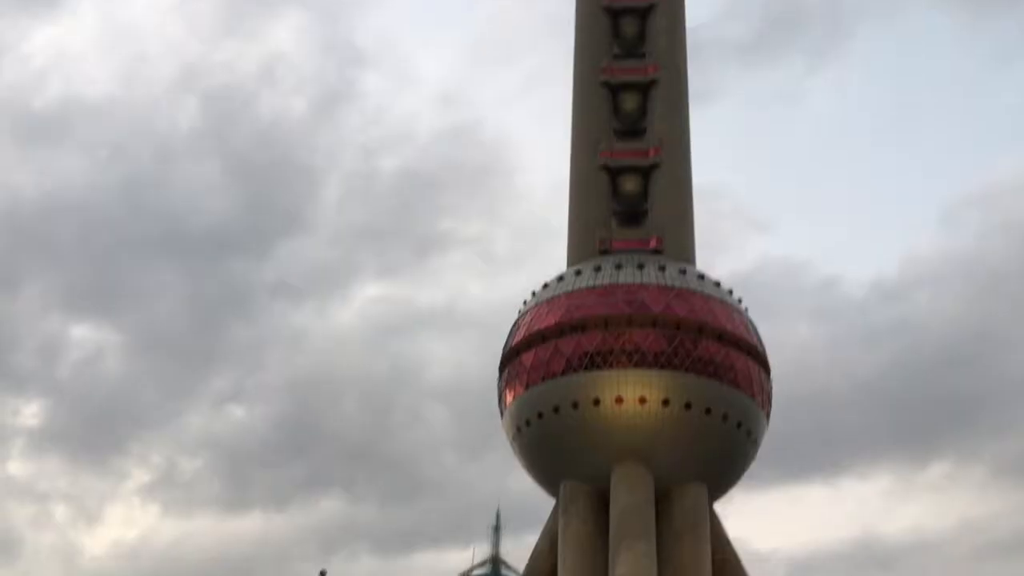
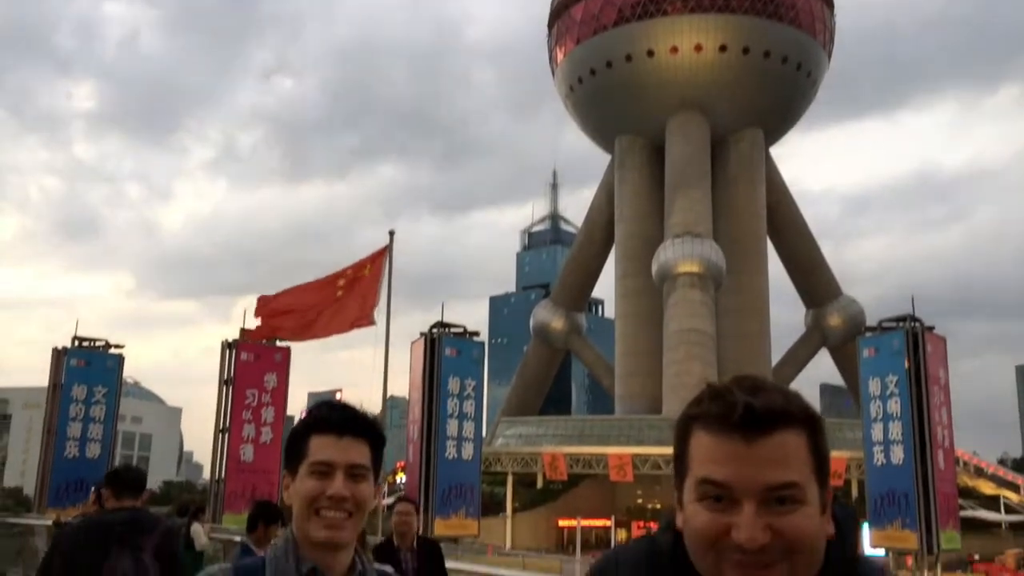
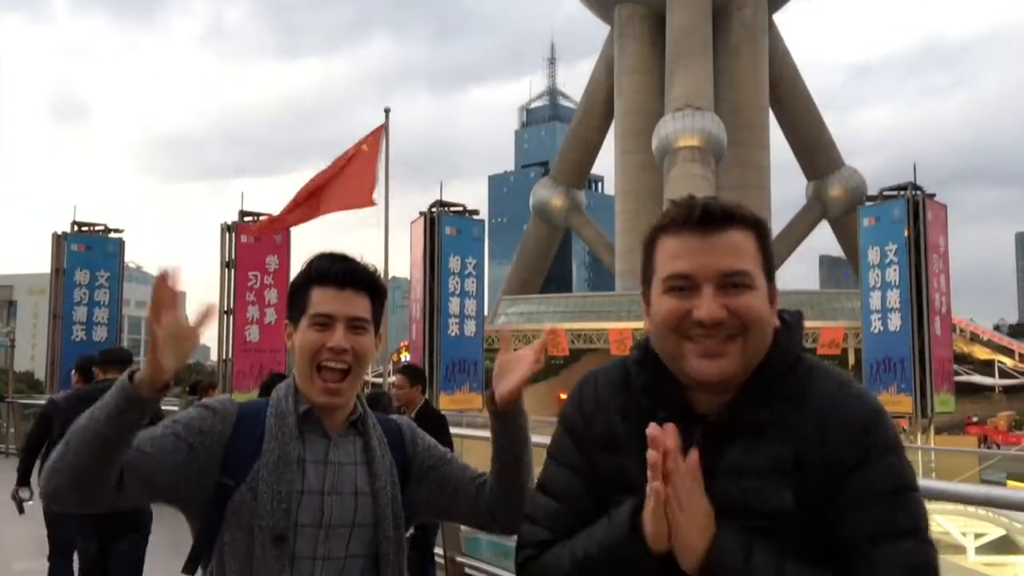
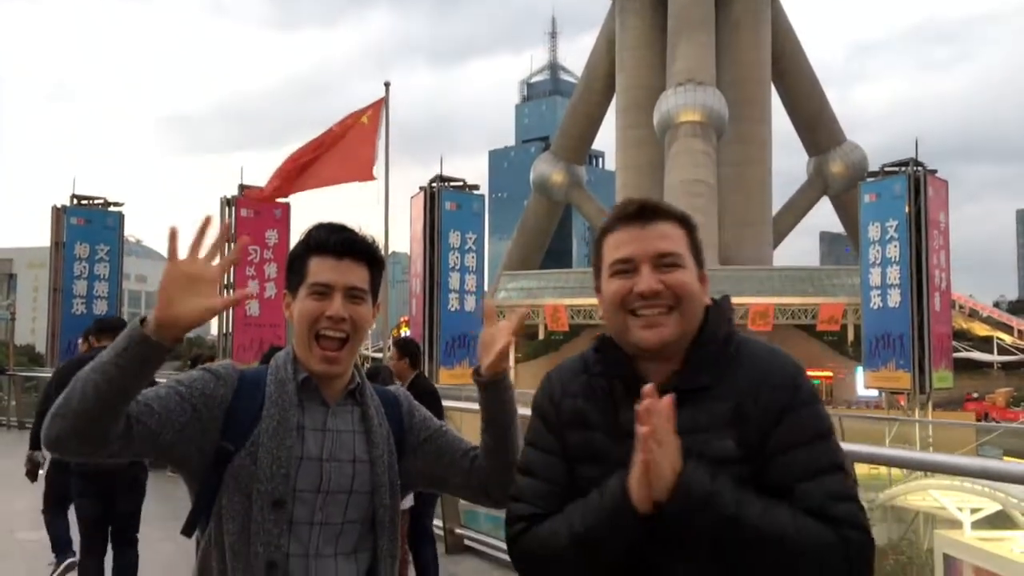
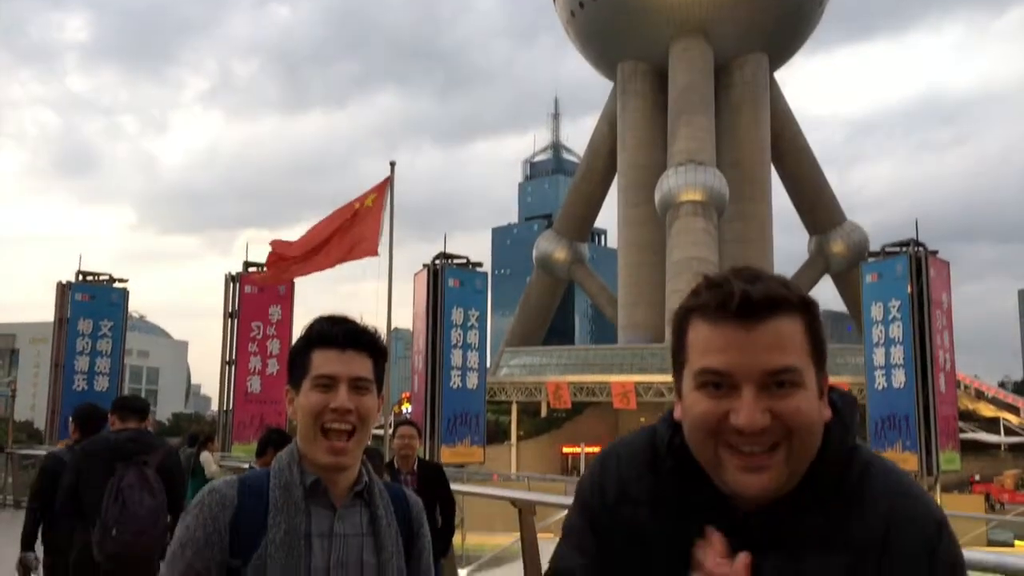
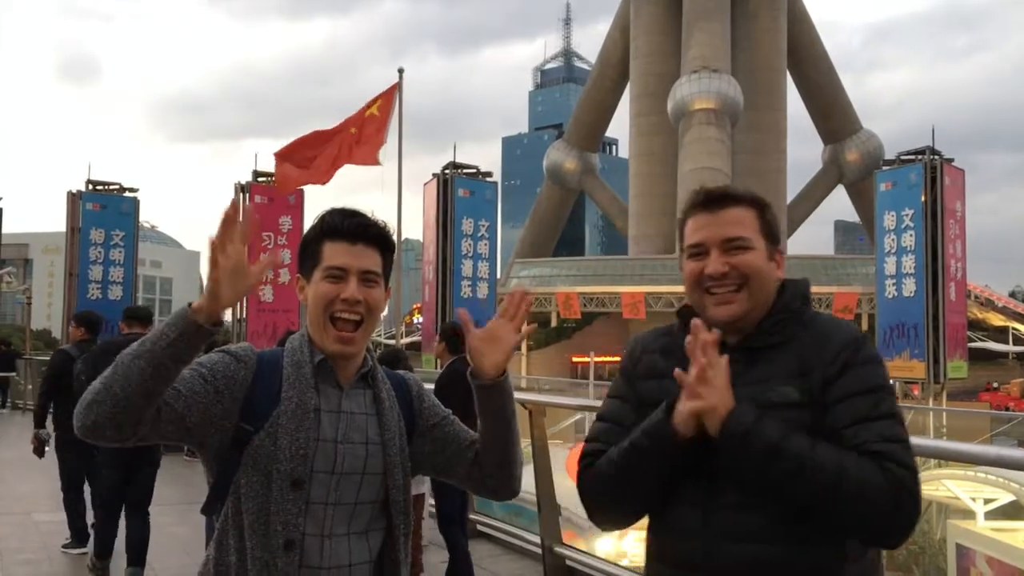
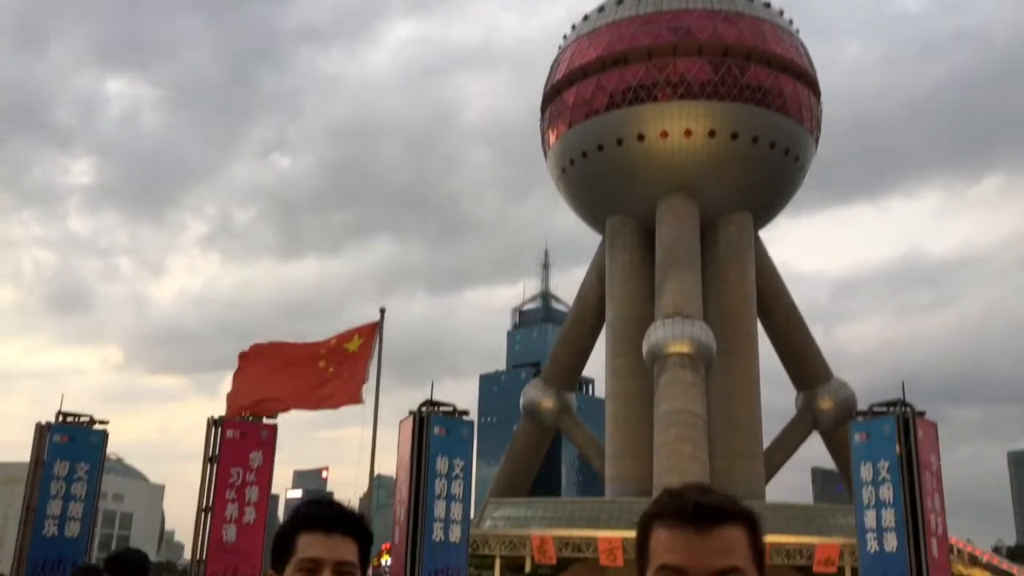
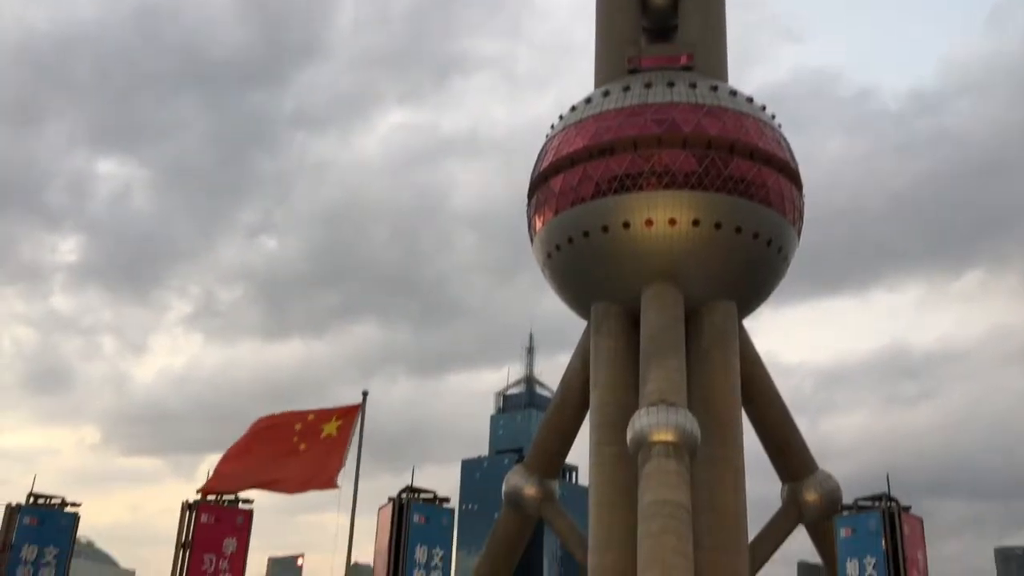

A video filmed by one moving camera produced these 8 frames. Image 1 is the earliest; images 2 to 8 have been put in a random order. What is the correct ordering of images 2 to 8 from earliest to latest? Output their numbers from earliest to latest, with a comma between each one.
8, 7, 2, 5, 3, 4, 6
